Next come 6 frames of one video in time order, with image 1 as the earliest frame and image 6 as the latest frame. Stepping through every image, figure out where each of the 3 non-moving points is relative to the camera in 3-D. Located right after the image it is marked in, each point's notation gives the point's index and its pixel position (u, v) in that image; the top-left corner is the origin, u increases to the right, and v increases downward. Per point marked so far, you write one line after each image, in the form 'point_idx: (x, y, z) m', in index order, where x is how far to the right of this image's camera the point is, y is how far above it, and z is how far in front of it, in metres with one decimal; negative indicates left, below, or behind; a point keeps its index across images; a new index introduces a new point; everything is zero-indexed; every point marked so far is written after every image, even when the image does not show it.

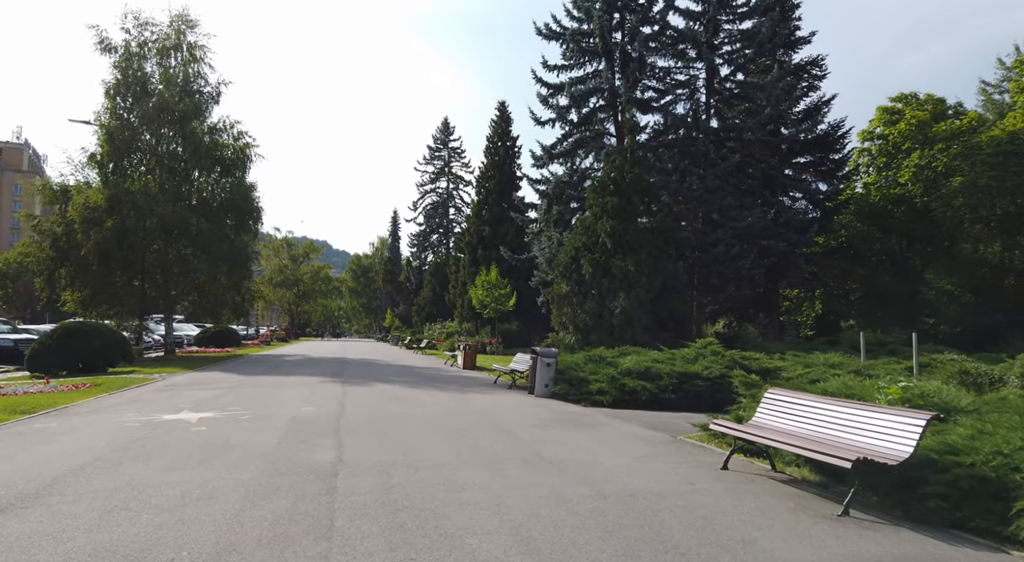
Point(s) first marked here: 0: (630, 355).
0: (+2.8, -1.7, +14.5) m
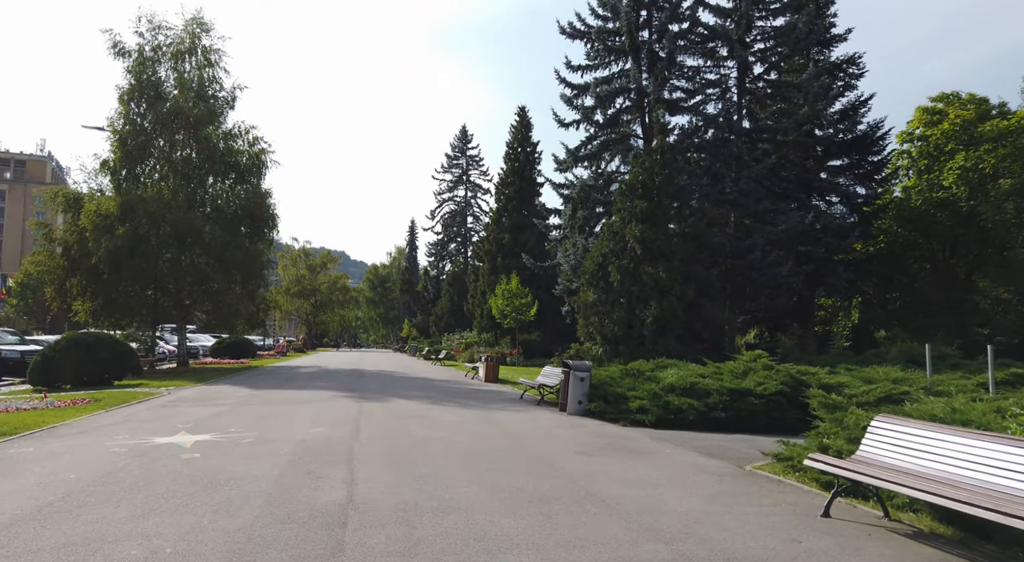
0: (+3.4, -1.9, +13.2) m
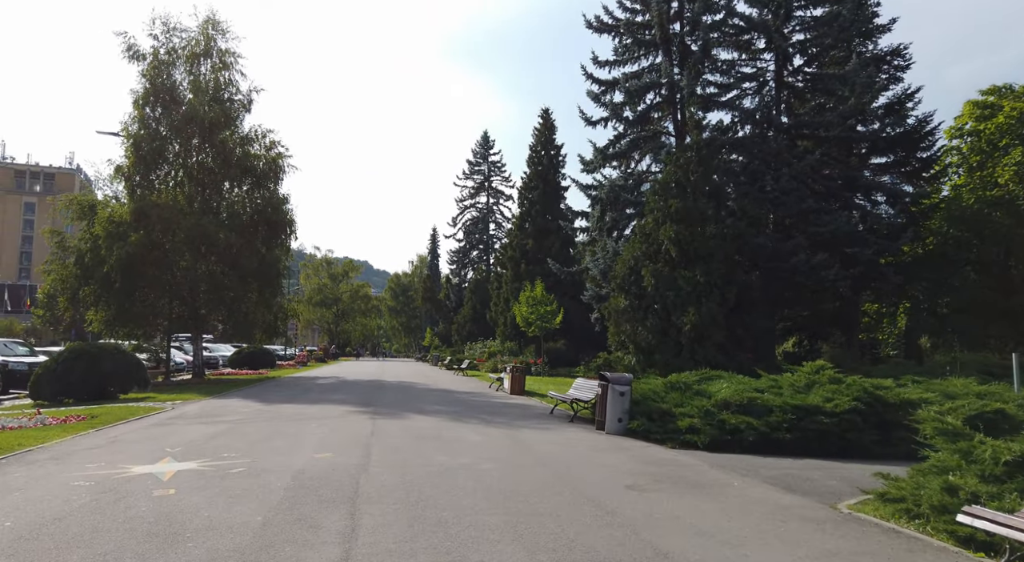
0: (+4.0, -1.9, +11.8) m
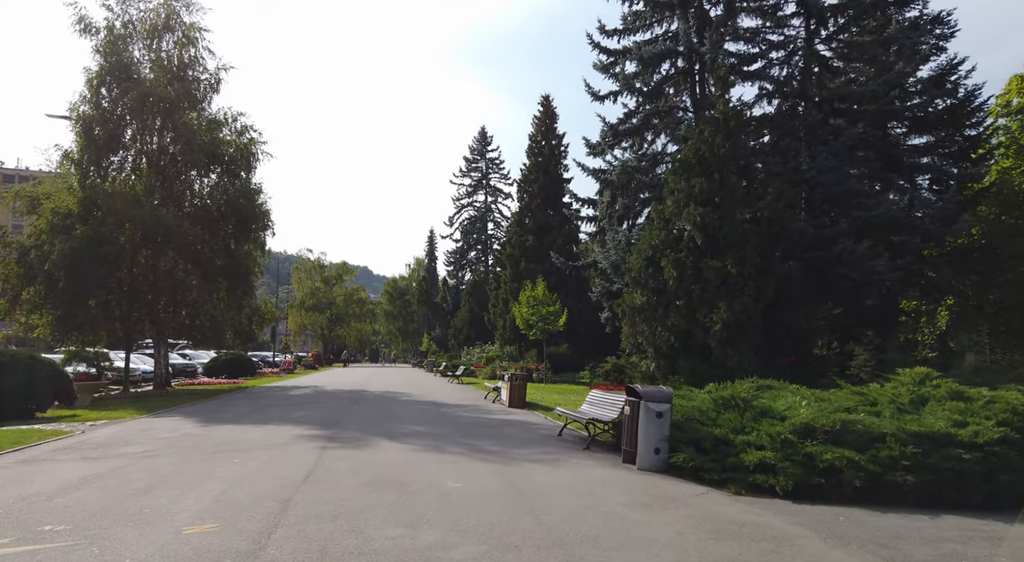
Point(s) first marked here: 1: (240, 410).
0: (+4.0, -1.6, +8.8) m
1: (-6.9, -3.3, +15.8) m
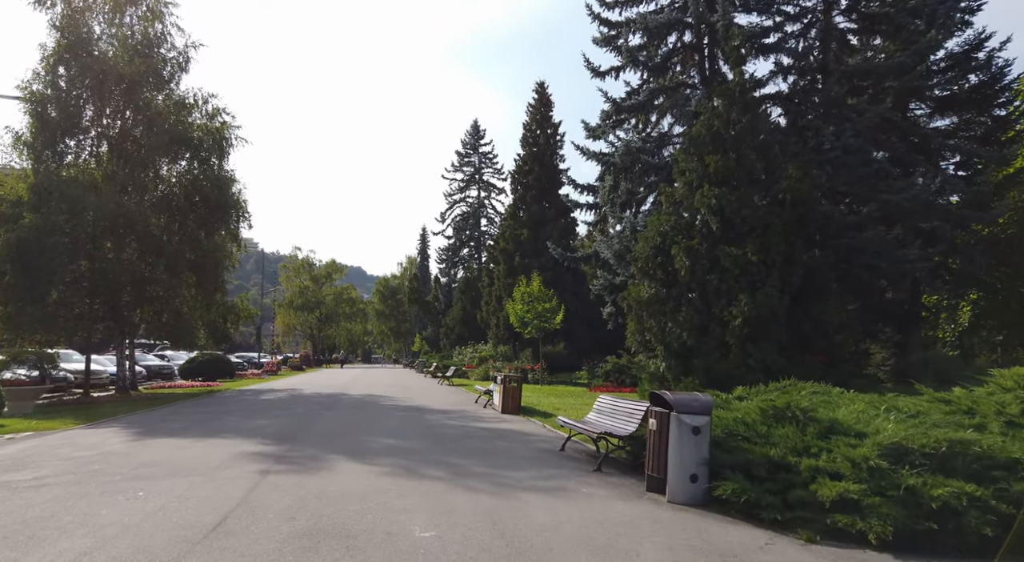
0: (+3.9, -1.4, +6.9) m
1: (-7.0, -3.0, +13.9) m
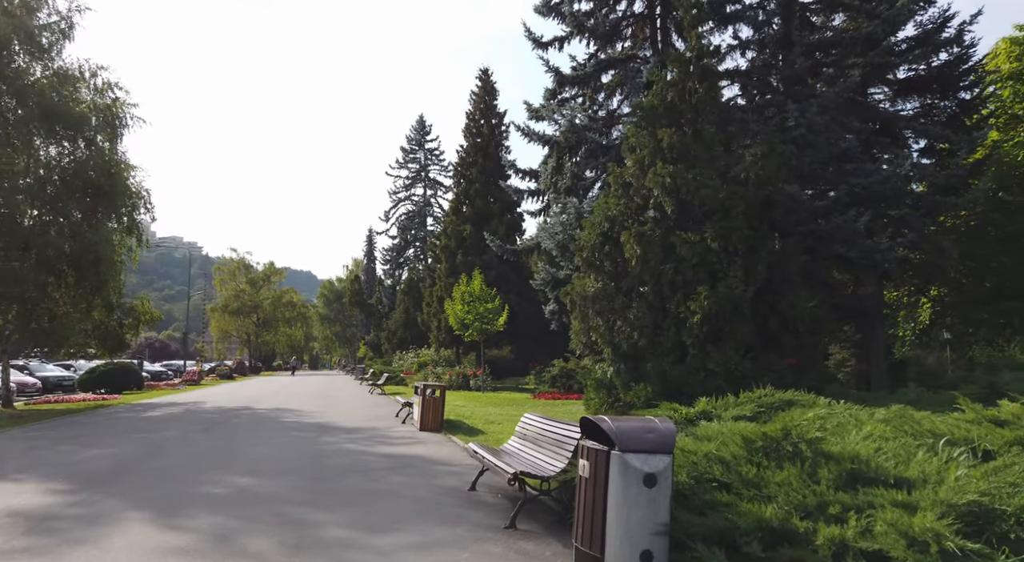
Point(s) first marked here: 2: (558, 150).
0: (+2.8, -1.1, +4.7) m
1: (-8.5, -2.9, +10.9) m
2: (+1.3, +3.7, +18.3) m
